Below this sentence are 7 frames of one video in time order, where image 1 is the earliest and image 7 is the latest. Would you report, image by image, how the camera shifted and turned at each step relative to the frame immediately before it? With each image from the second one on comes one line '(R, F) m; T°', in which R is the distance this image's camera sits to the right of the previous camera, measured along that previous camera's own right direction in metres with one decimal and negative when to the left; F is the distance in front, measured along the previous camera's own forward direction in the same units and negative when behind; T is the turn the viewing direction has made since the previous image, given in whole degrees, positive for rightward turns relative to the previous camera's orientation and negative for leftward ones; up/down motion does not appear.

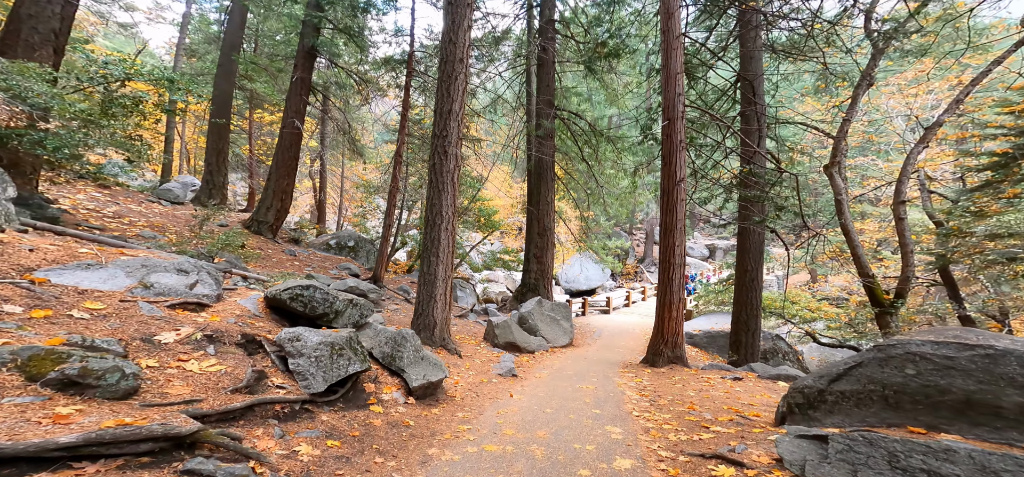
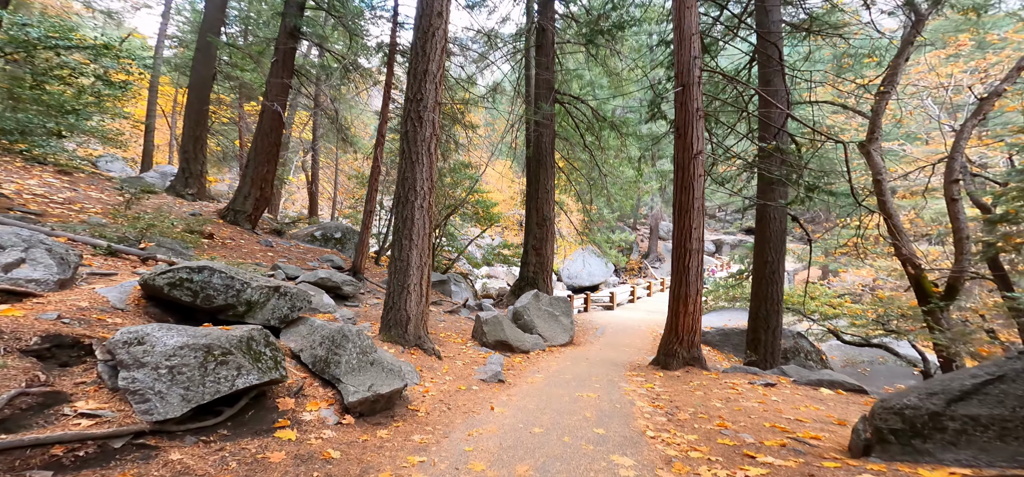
(+0.2, +1.0) m; -1°
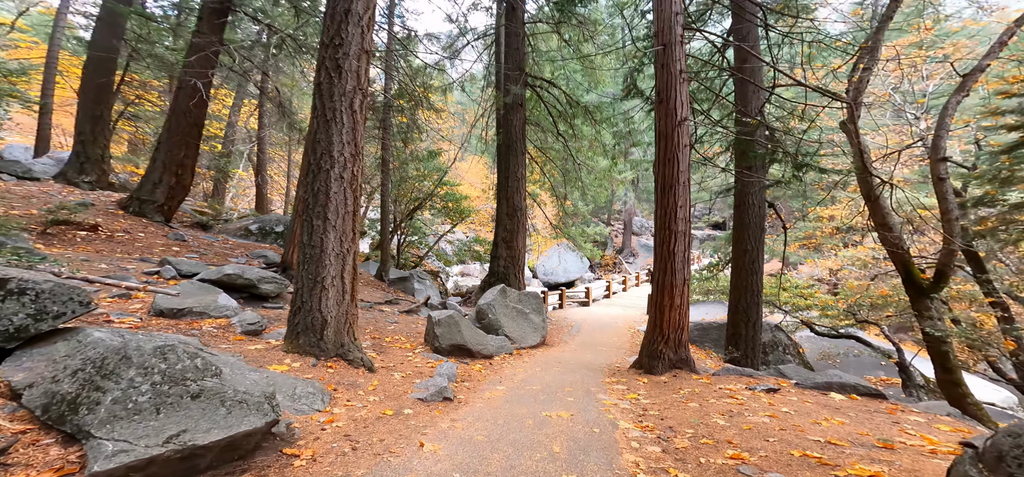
(+0.2, +1.1) m; +4°
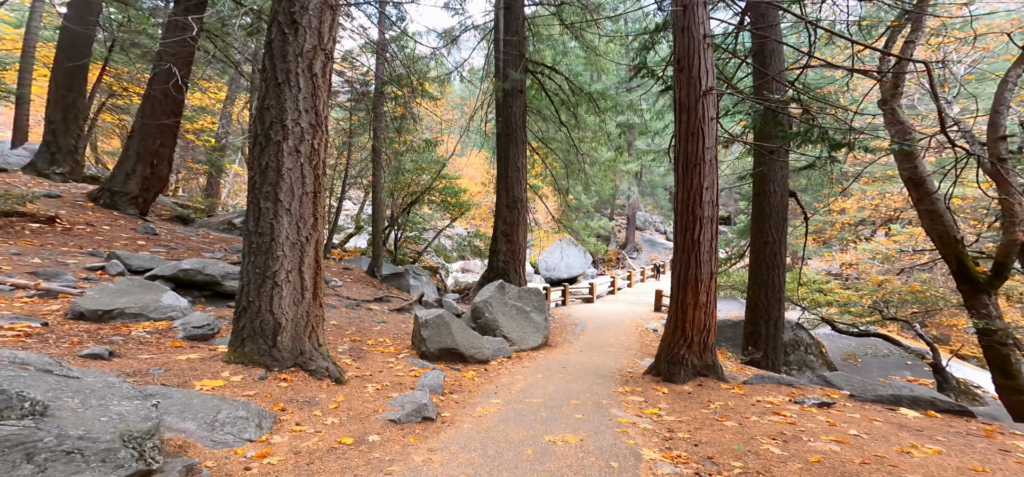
(+0.1, +0.8) m; -1°
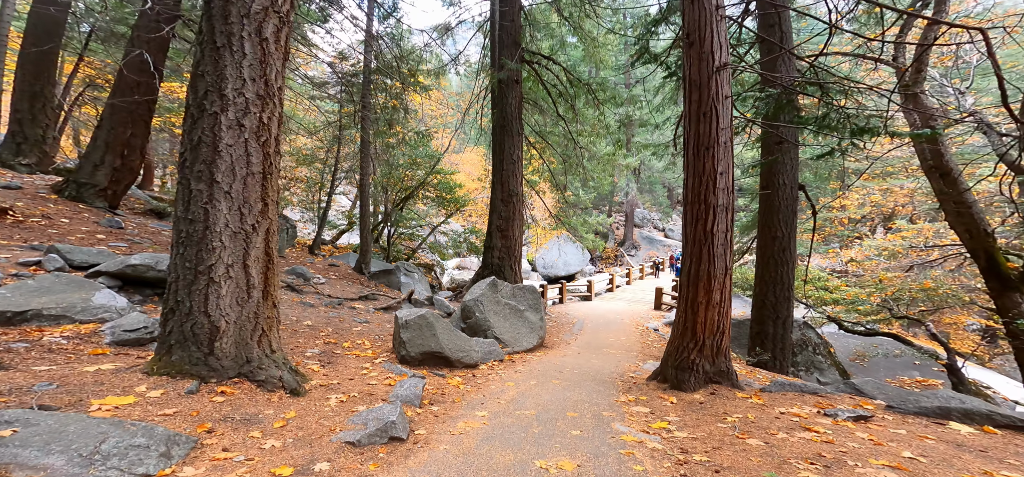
(+0.1, +0.5) m; 0°
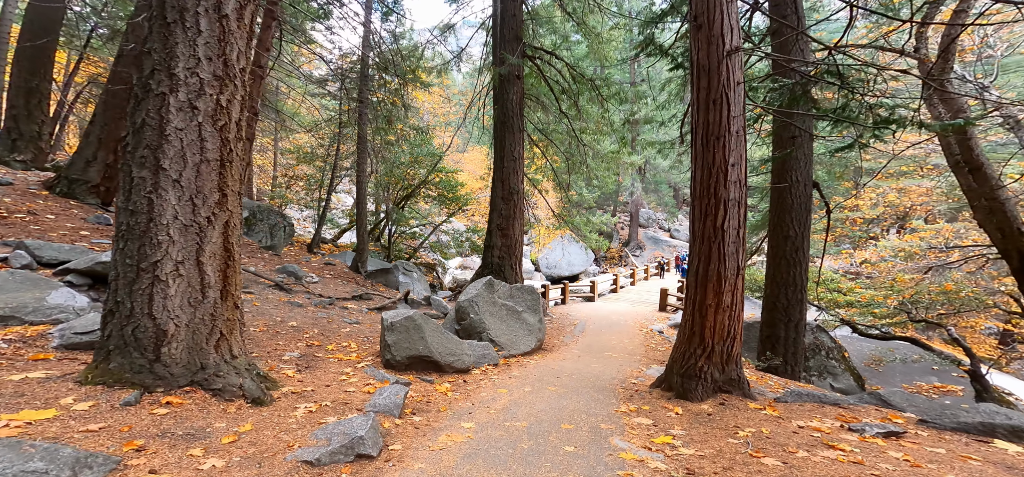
(+0.1, +0.3) m; -1°
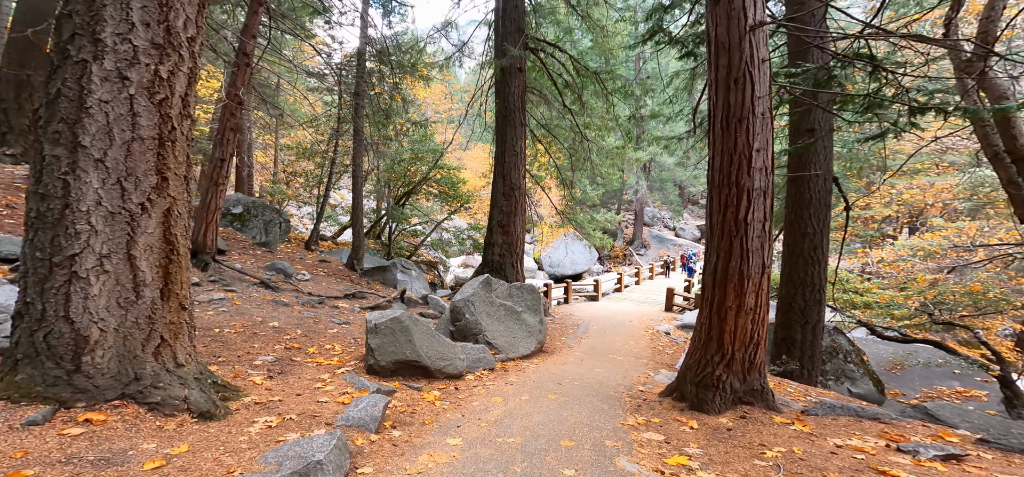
(+0.1, +0.4) m; -1°
